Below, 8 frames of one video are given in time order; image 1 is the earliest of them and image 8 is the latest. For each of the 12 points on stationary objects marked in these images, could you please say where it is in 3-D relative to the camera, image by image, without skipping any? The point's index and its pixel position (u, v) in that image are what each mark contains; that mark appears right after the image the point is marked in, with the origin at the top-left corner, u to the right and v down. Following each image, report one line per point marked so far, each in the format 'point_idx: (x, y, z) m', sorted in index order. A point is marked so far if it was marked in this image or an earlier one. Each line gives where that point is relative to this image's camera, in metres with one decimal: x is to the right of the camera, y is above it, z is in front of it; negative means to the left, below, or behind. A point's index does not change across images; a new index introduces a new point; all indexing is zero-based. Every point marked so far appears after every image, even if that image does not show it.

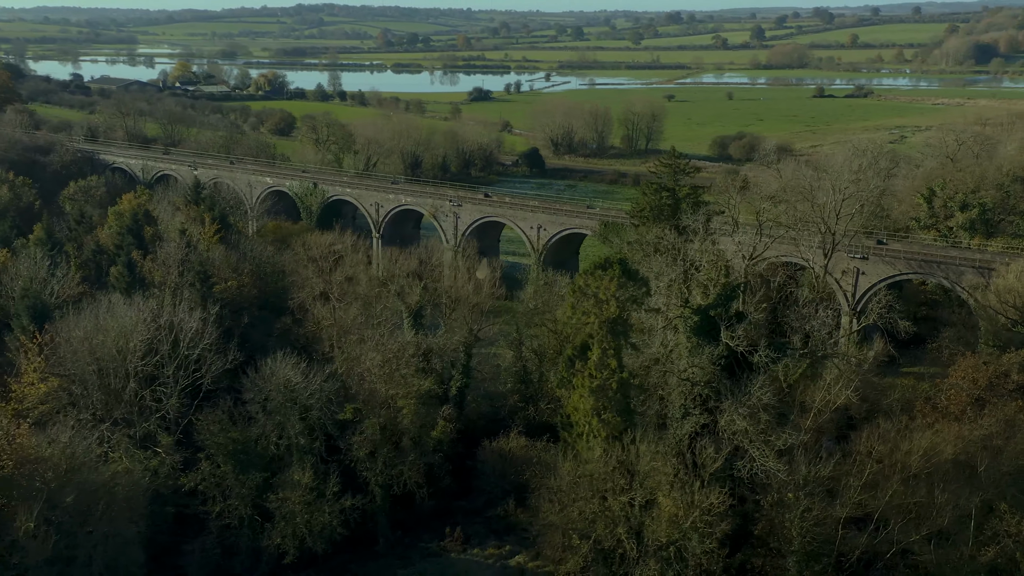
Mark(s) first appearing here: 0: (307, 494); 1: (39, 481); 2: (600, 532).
0: (-3.4, -3.4, +19.1) m
1: (-7.3, -2.9, +17.6) m
2: (+1.3, -3.7, +17.5) m
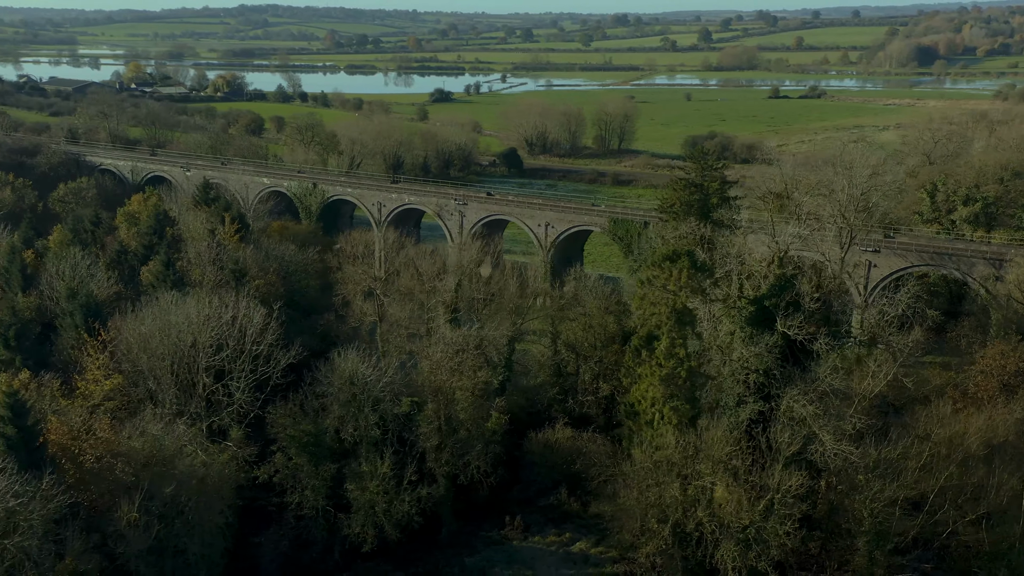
0: (-2.2, -3.3, +19.5) m
1: (-6.0, -2.8, +17.8) m
2: (+2.6, -3.6, +18.2) m
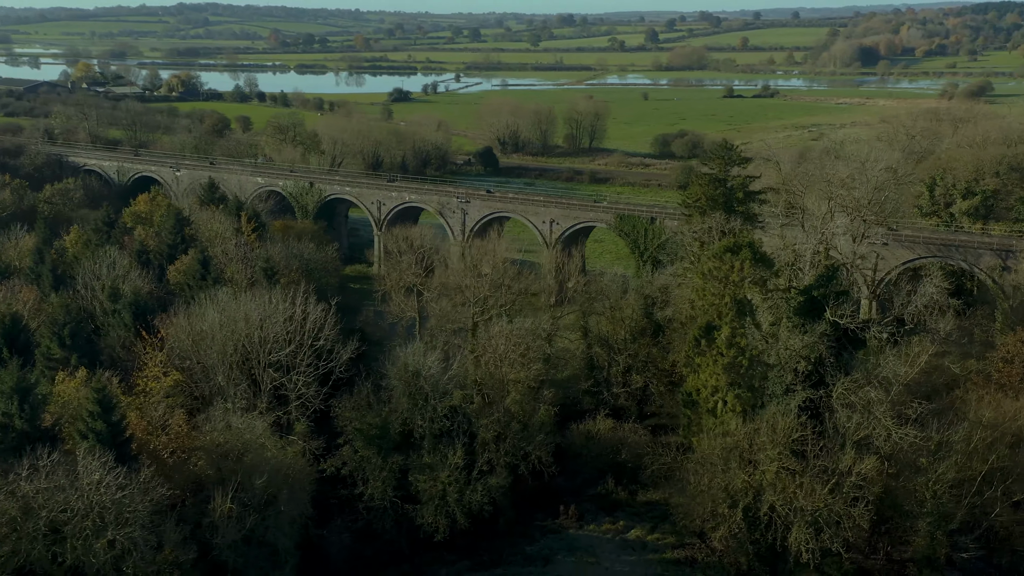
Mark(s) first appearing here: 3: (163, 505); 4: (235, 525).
0: (-1.0, -3.2, +19.9) m
1: (-4.7, -2.8, +18.0) m
2: (+3.9, -3.4, +18.8) m
3: (-5.1, -3.1, +16.9) m
4: (-4.1, -3.5, +17.2) m
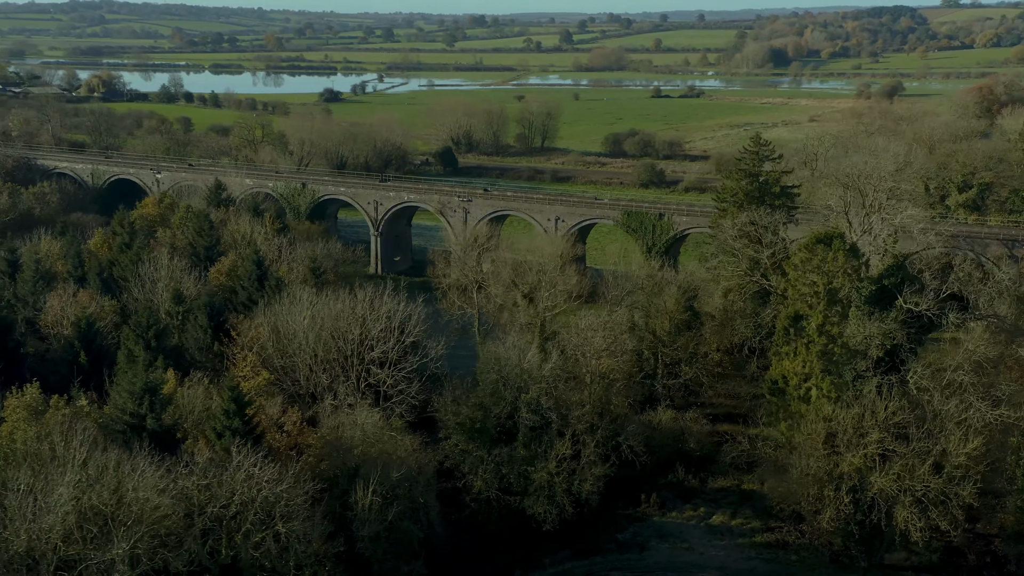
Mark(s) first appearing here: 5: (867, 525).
0: (+0.9, -3.1, +20.3) m
1: (-2.7, -2.7, +18.1) m
2: (+5.8, -3.3, +19.6) m
3: (-2.9, -3.1, +16.9) m
4: (-2.0, -3.4, +17.4) m
5: (+6.0, -4.0, +19.8) m
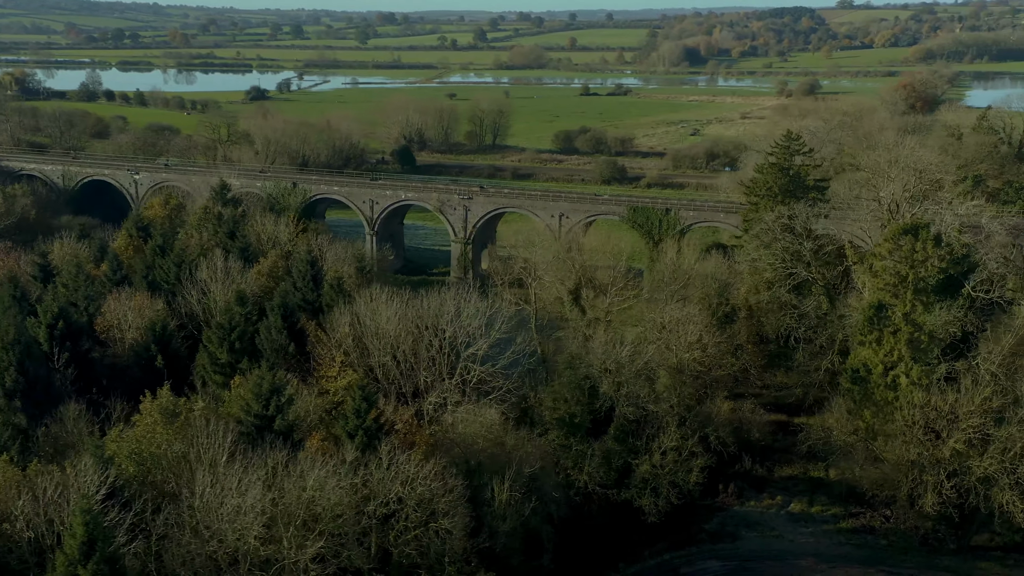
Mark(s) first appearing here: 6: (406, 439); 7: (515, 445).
0: (+2.7, -3.0, +20.5) m
1: (-0.7, -2.7, +18.0) m
2: (+7.7, -3.1, +20.3) m
3: (-0.8, -3.1, +16.9) m
4: (+0.1, -3.3, +17.4) m
5: (+7.9, -3.9, +20.4) m
6: (-1.7, -2.4, +18.5) m
7: (+0.1, -2.5, +18.9) m
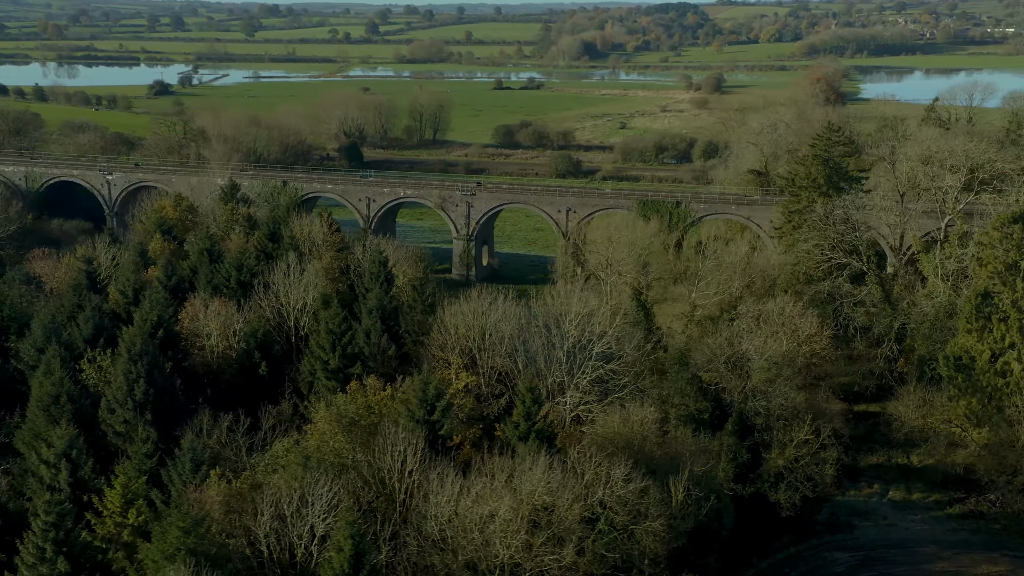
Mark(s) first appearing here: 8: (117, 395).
0: (+5.0, -2.9, +20.6) m
1: (+1.9, -2.6, +17.8) m
2: (+10.0, -2.9, +20.9) m
3: (+1.9, -3.0, +16.6) m
4: (+2.8, -3.3, +17.2) m
5: (+10.2, -3.7, +21.1) m
6: (+0.8, -2.4, +18.2) m
7: (+2.6, -2.5, +18.8) m
8: (-6.4, -1.8, +18.8) m
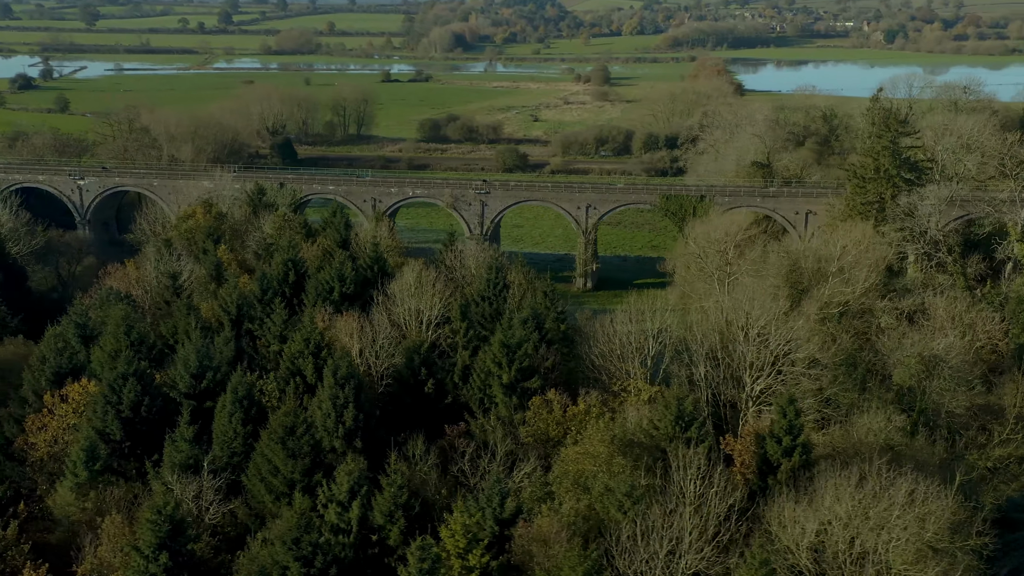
0: (+8.4, -2.9, +20.6) m
1: (+5.7, -2.7, +17.4) m
2: (+13.3, -2.7, +21.4) m
3: (+5.8, -3.1, +16.2) m
4: (+6.6, -3.3, +16.9) m
5: (+13.5, -3.5, +21.7) m
6: (+4.5, -2.5, +17.6) m
7: (+6.2, -2.5, +18.4) m
8: (-2.7, -2.0, +17.2) m
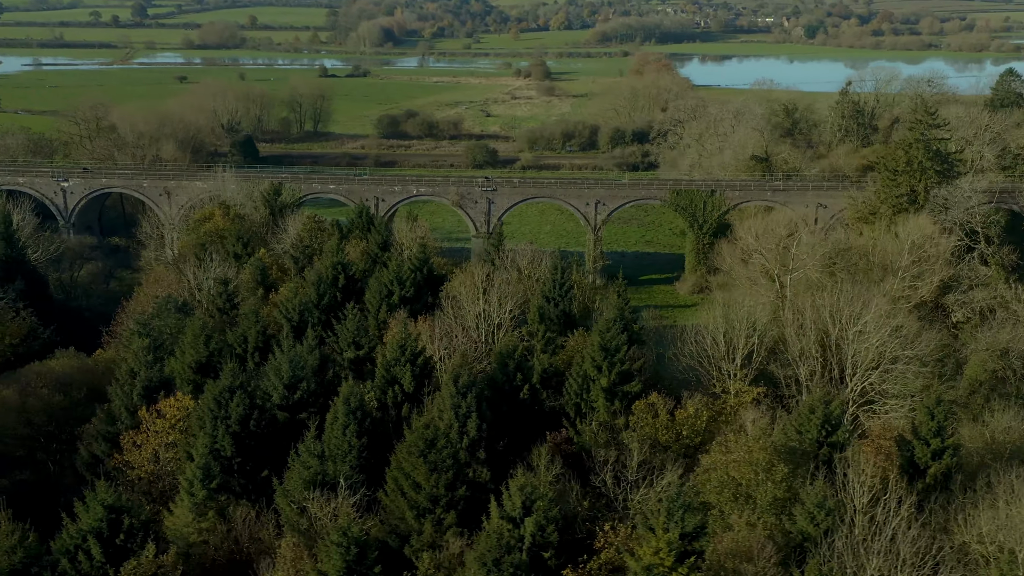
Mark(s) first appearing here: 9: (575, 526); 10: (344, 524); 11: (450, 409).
0: (+10.0, -2.8, +20.6) m
1: (+7.6, -2.7, +17.2) m
2: (+14.9, -2.6, +21.8) m
3: (+7.8, -3.1, +16.1) m
4: (+8.5, -3.3, +16.8) m
5: (+15.1, -3.3, +22.1) m
6: (+6.4, -2.4, +17.4) m
7: (+8.0, -2.5, +18.3) m
8: (-0.8, -2.1, +16.5) m
9: (+0.9, -3.2, +15.7) m
10: (-1.9, -2.6, +12.9) m
11: (-0.9, -1.8, +16.7) m
